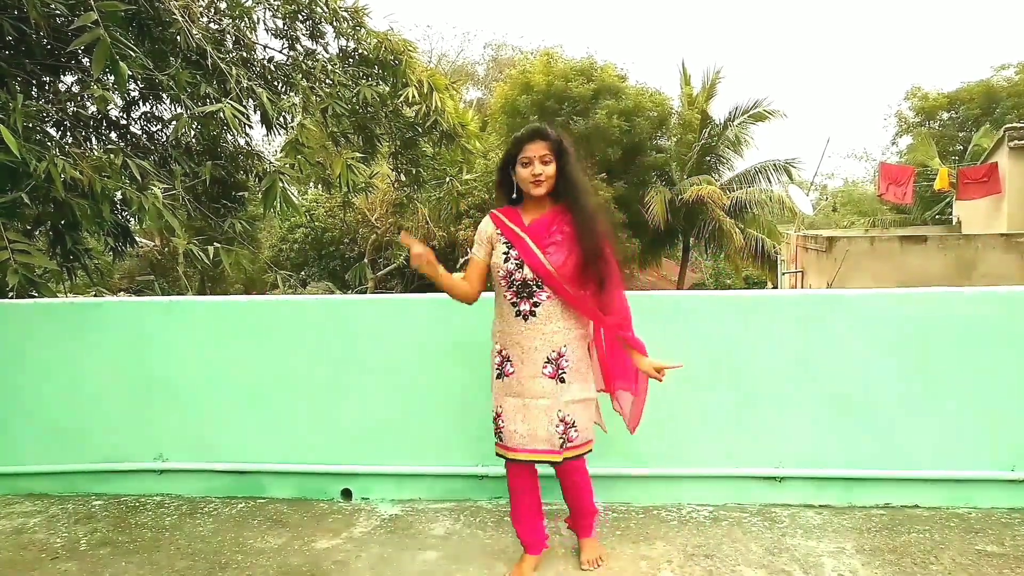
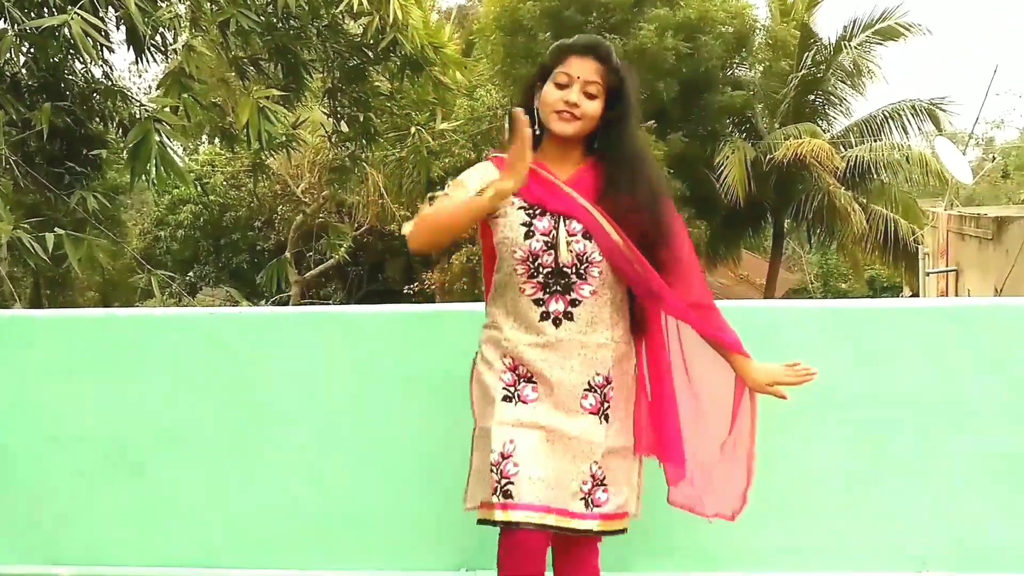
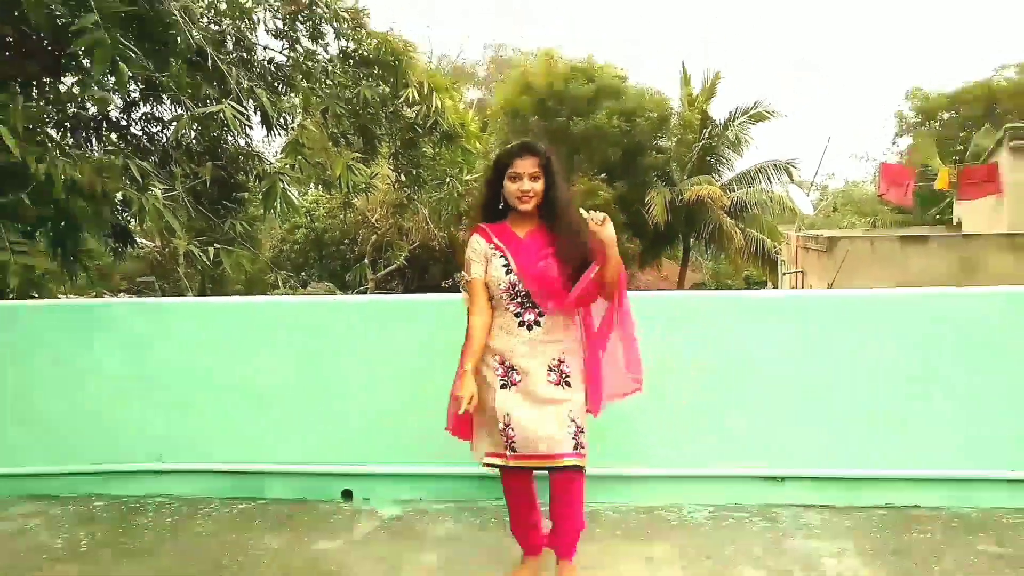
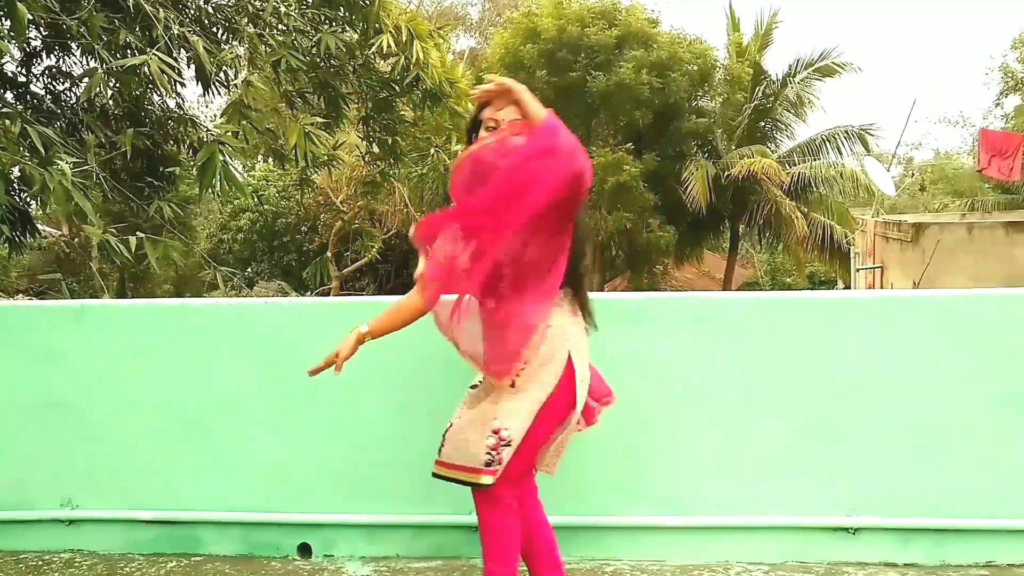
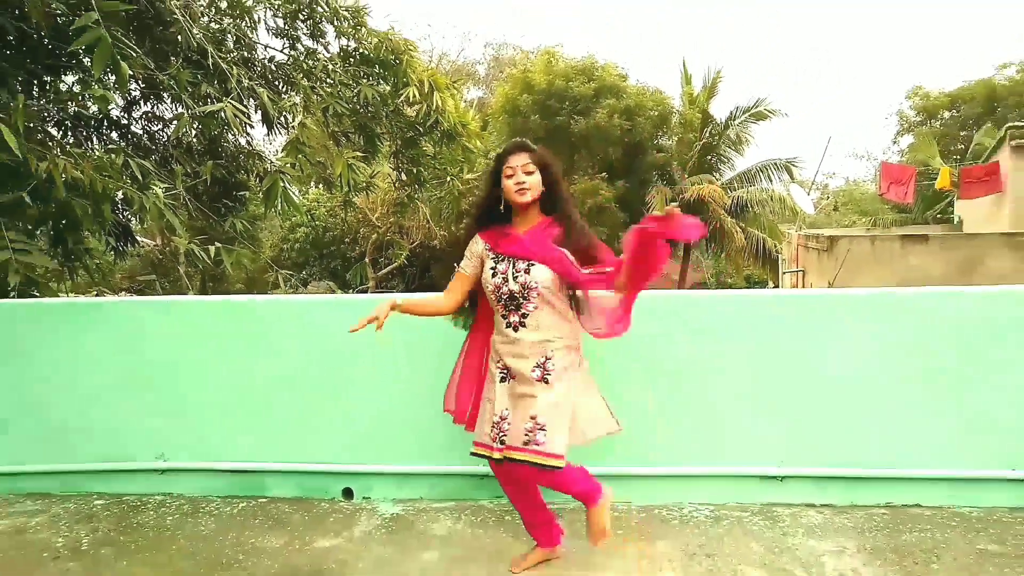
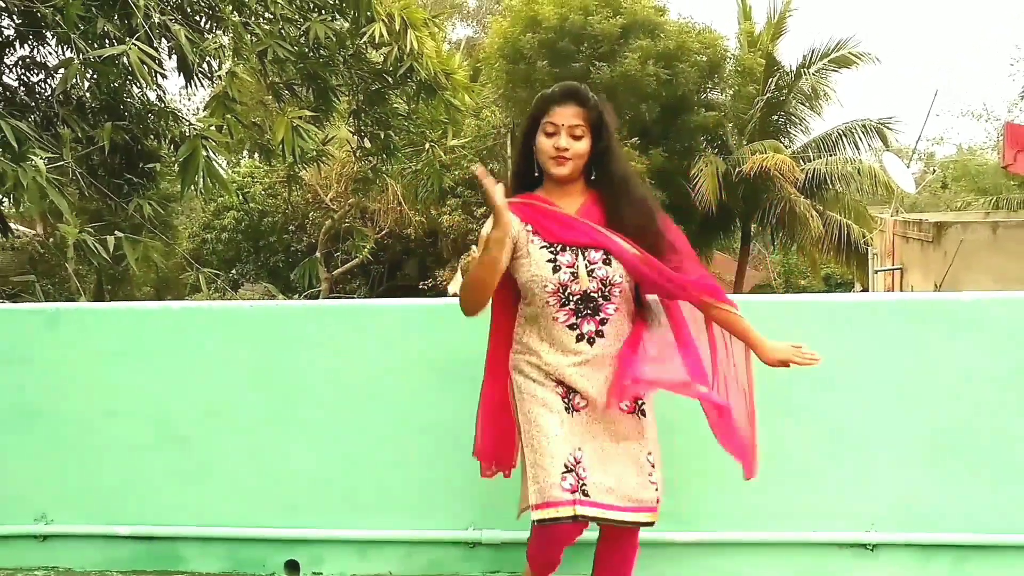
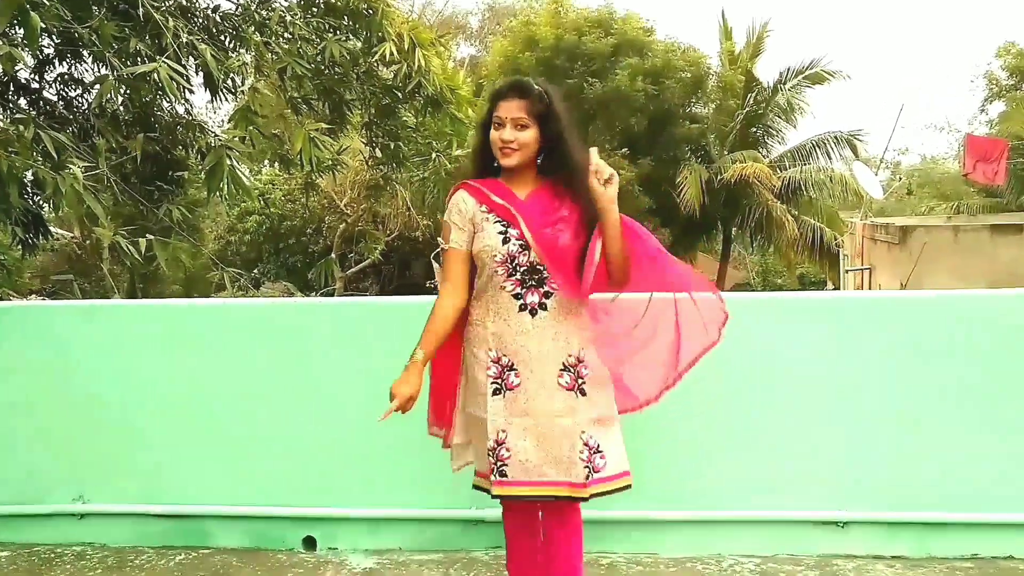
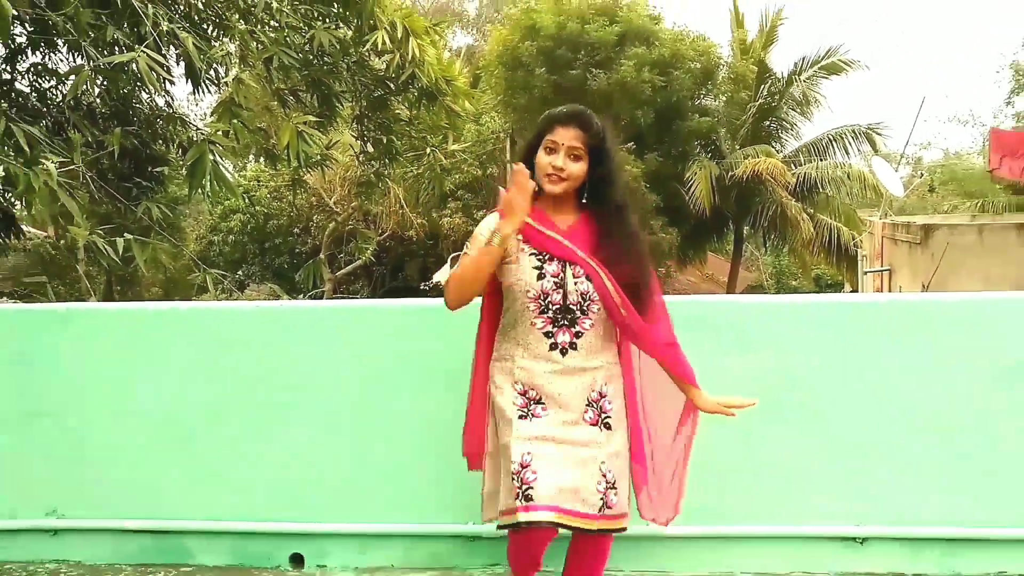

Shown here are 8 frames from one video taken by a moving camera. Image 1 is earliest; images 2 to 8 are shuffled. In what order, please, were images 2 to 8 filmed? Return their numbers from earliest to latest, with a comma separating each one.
7, 3, 4, 5, 6, 2, 8
